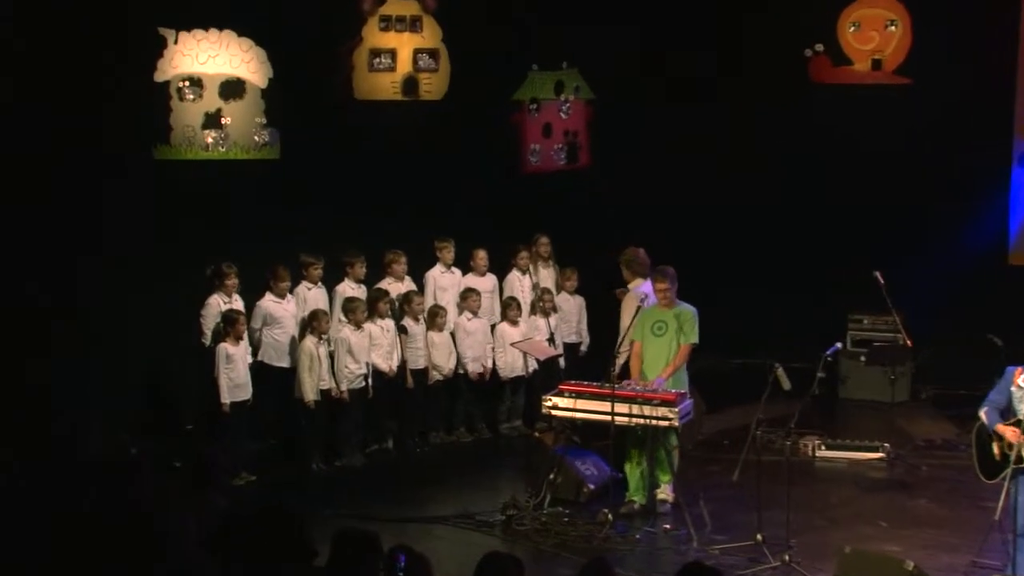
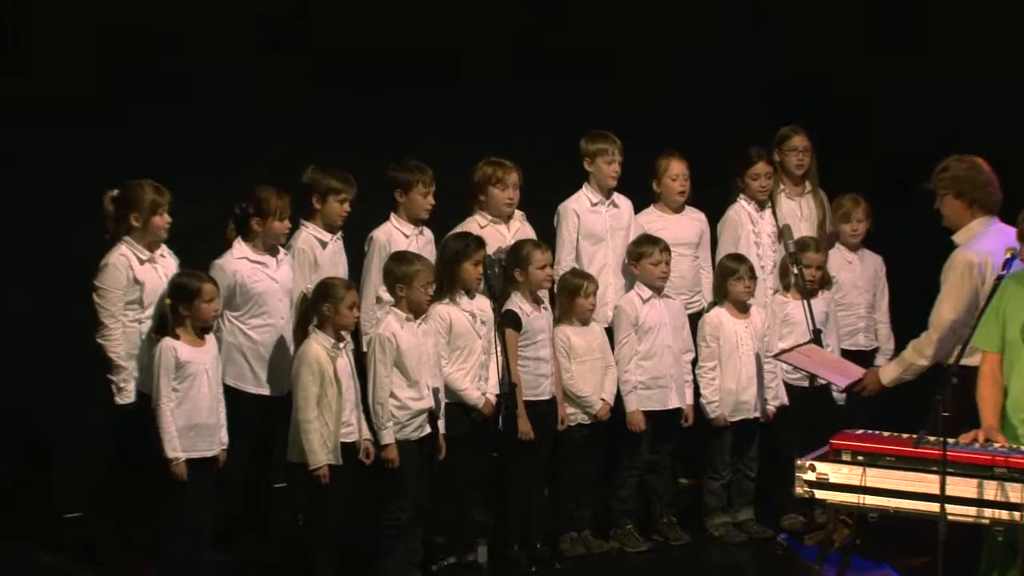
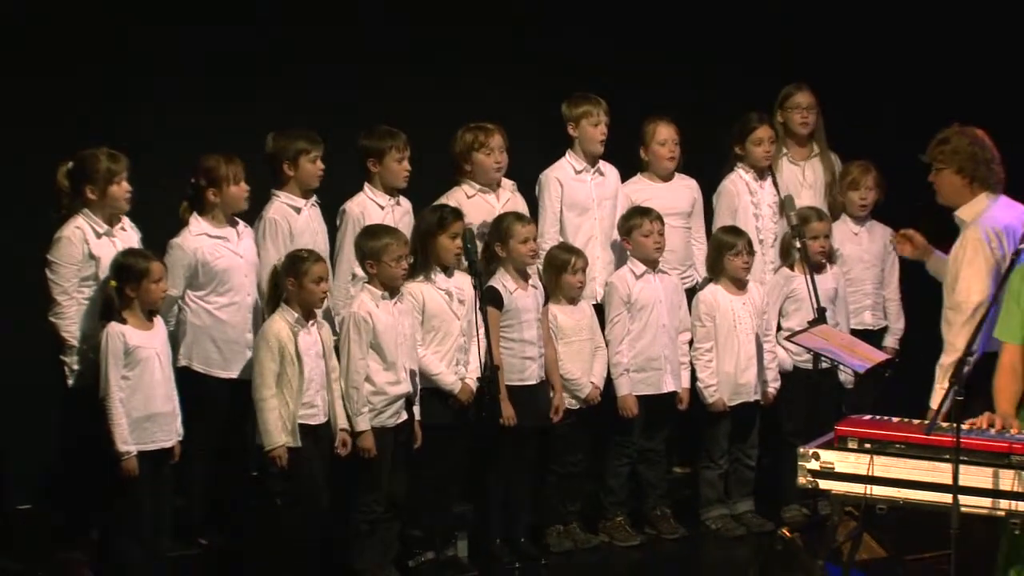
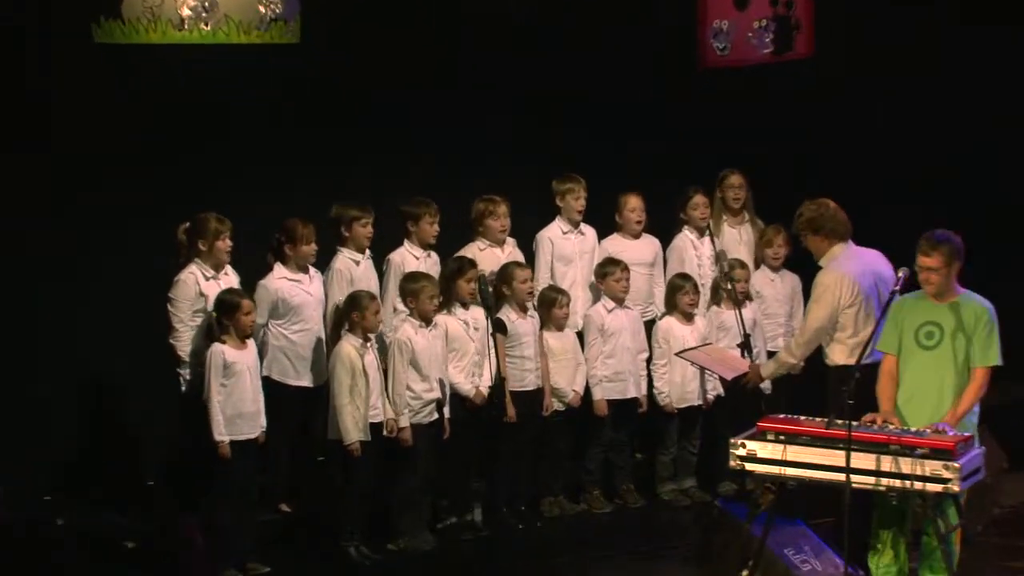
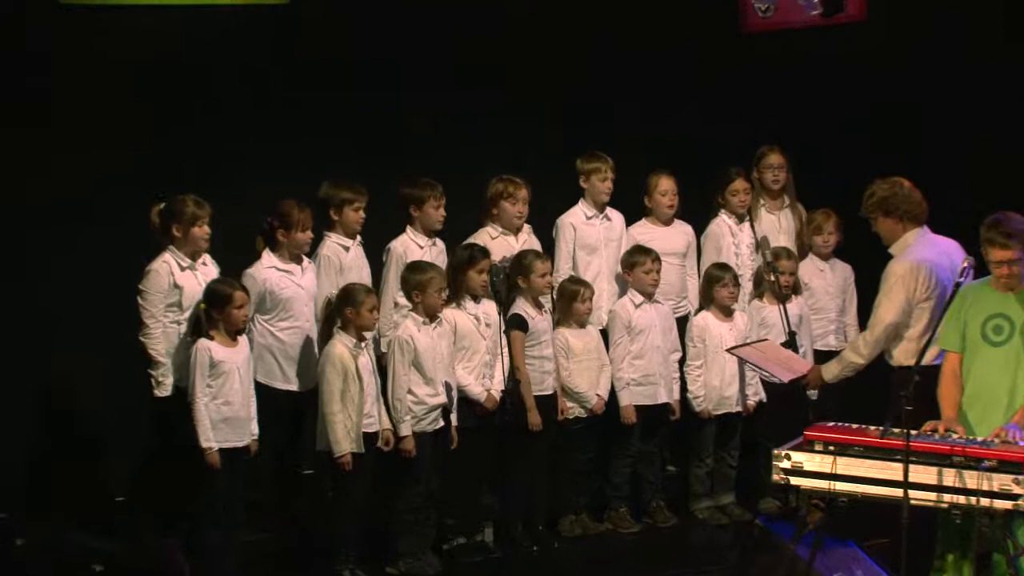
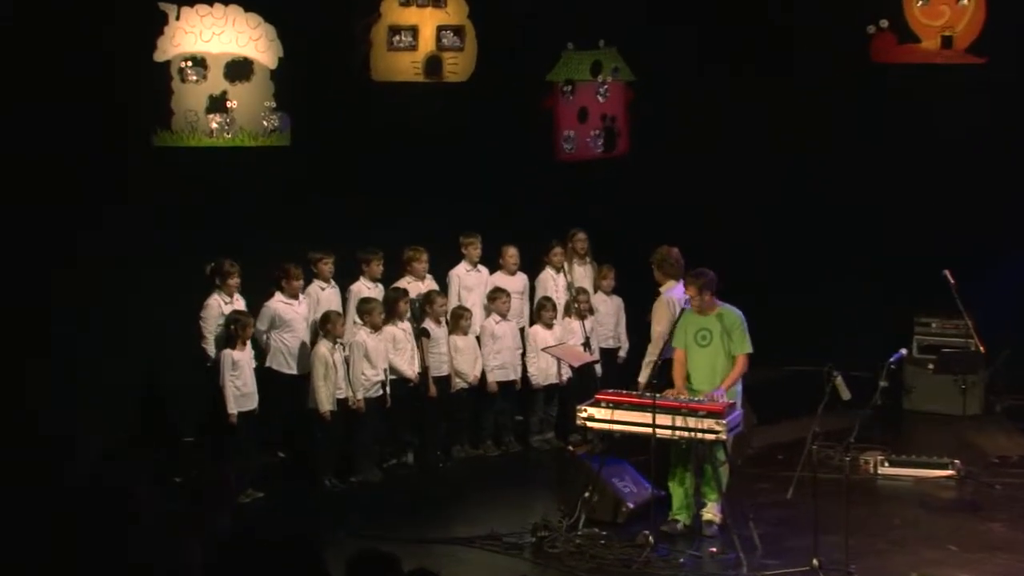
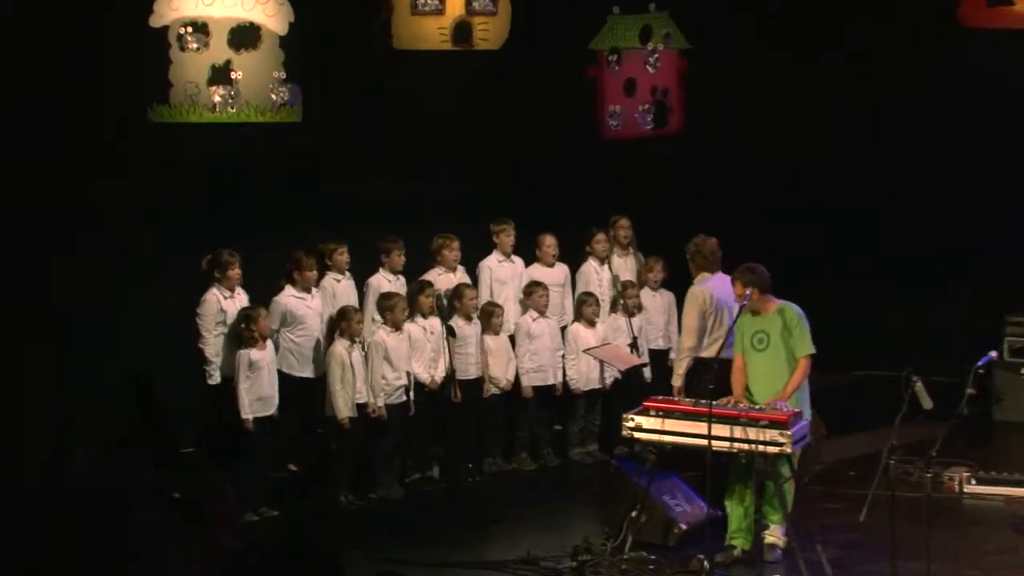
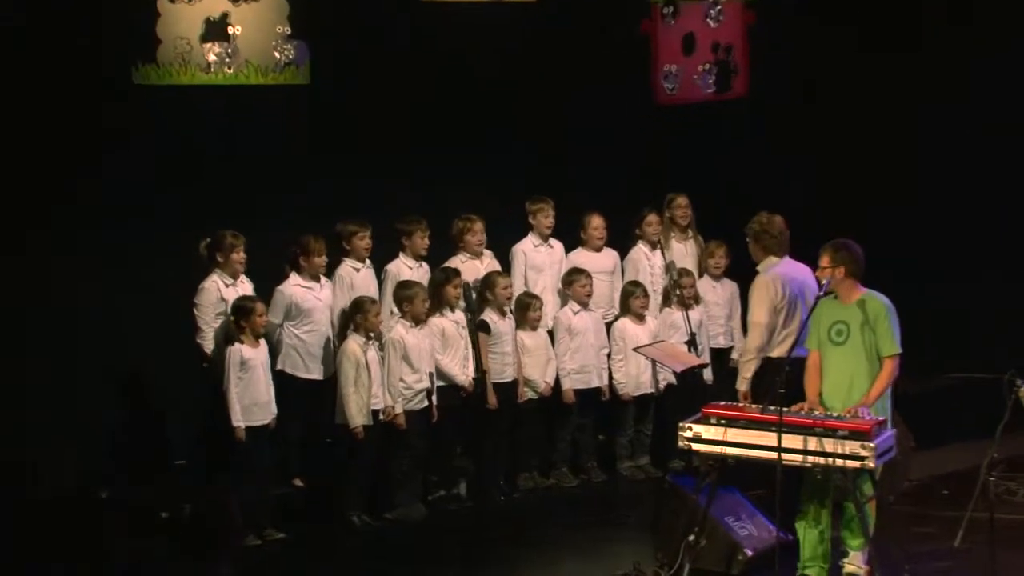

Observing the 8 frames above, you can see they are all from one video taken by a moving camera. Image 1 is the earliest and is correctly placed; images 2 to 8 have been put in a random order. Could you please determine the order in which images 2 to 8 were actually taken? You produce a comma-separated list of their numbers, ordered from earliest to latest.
6, 7, 8, 4, 5, 2, 3
